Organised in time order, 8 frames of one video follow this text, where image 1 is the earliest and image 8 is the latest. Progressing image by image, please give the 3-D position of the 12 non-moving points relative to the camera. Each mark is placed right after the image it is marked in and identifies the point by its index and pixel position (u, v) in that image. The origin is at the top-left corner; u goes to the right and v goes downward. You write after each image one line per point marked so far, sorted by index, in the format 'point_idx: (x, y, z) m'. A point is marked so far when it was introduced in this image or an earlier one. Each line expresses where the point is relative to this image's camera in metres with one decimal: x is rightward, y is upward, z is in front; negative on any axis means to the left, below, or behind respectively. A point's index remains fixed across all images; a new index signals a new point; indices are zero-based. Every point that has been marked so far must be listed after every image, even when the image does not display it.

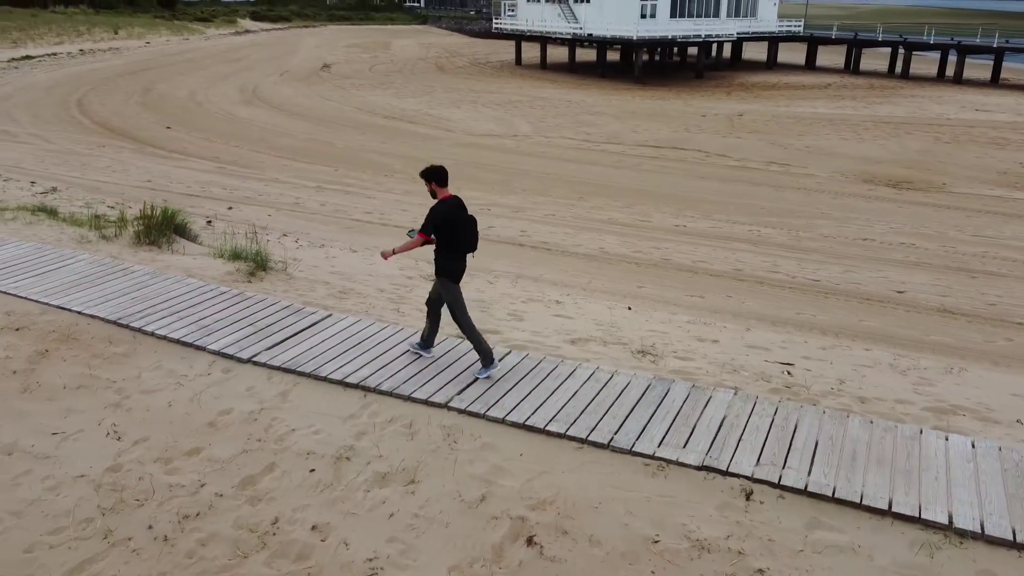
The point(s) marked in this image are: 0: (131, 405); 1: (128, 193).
0: (-2.3, -0.7, +4.9) m
1: (-6.1, +1.5, +12.7) m
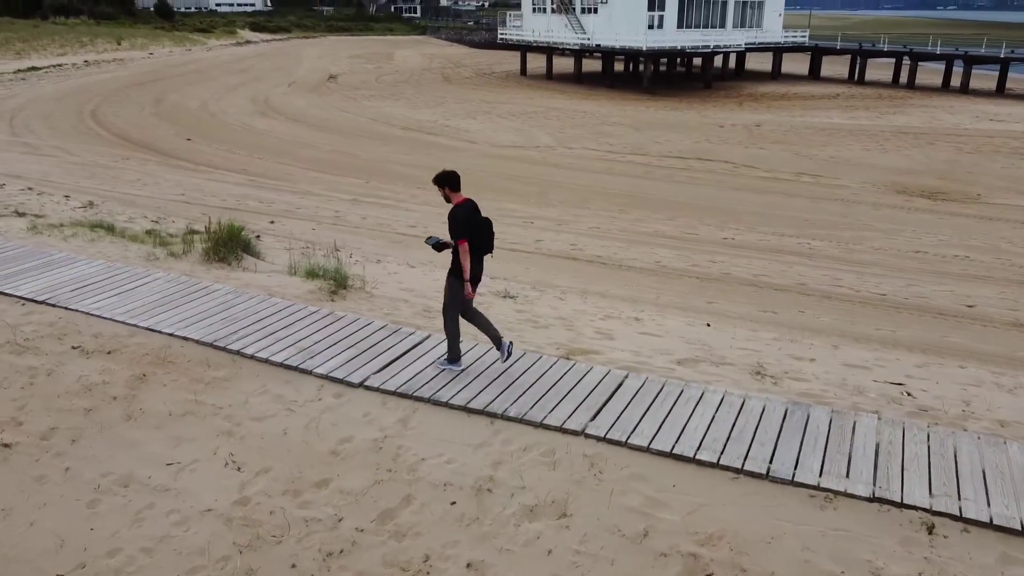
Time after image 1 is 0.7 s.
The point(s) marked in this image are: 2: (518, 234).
0: (-1.6, -0.9, +4.7) m
1: (-5.4, +1.3, +12.5) m
2: (+0.1, +0.8, +12.0) m
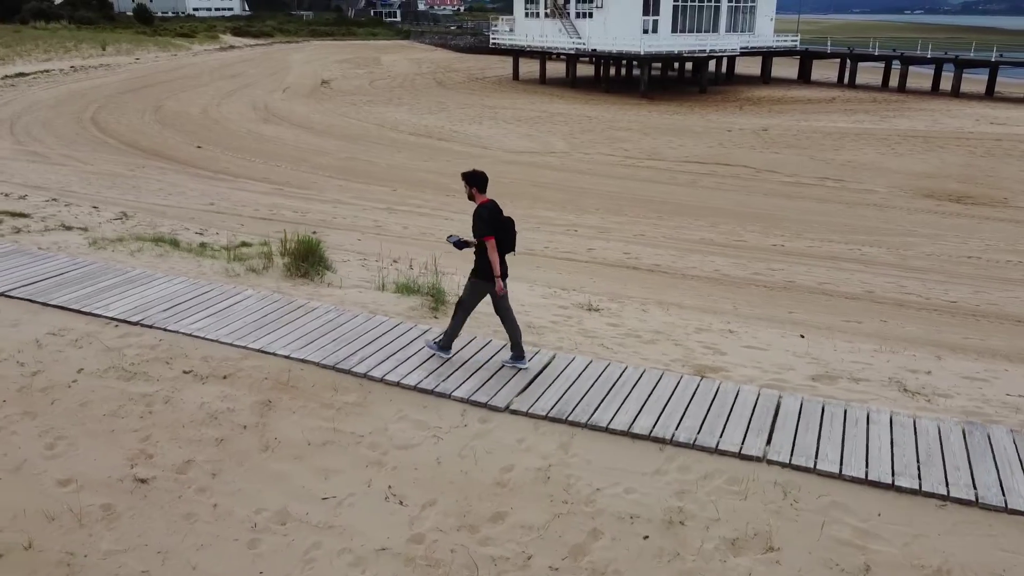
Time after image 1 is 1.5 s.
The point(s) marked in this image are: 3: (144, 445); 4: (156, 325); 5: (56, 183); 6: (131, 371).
0: (-0.6, -1.0, +4.4) m
1: (-4.7, +1.1, +12.1) m
2: (+0.8, +0.7, +11.7) m
3: (-2.1, -0.9, +4.6) m
4: (-2.6, -0.3, +5.8) m
5: (-8.2, +1.9, +14.5) m
6: (-2.5, -0.5, +5.3) m
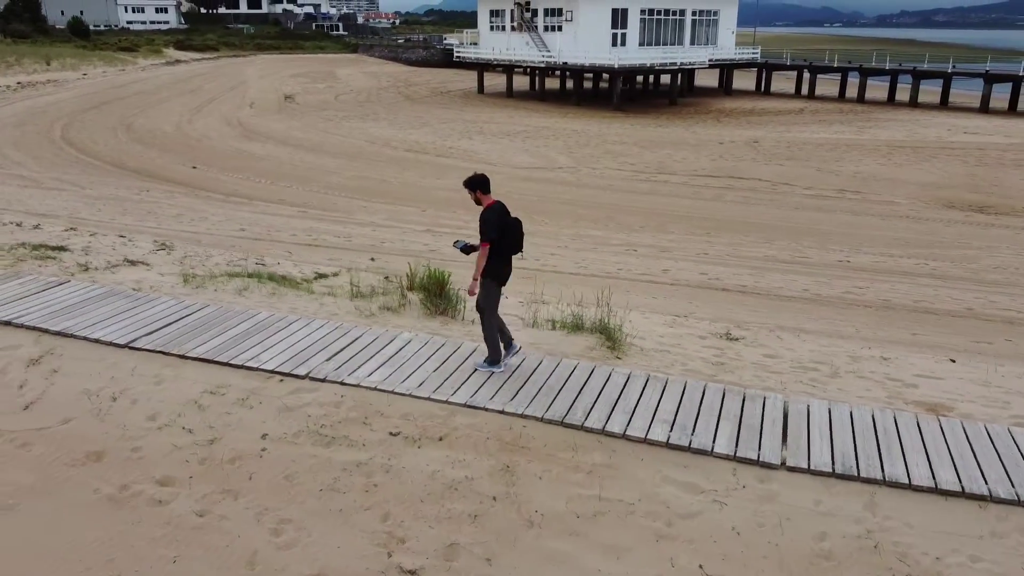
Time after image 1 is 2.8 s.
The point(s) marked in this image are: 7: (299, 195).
0: (+0.9, -1.2, +3.9) m
1: (-3.8, +0.6, +11.3) m
2: (+1.7, +0.4, +11.3) m
3: (-0.6, -1.2, +4.0) m
4: (-1.2, -0.6, +5.1) m
5: (-7.5, +1.3, +13.4) m
6: (-1.1, -0.8, +4.6) m
7: (-4.2, +1.8, +15.8) m
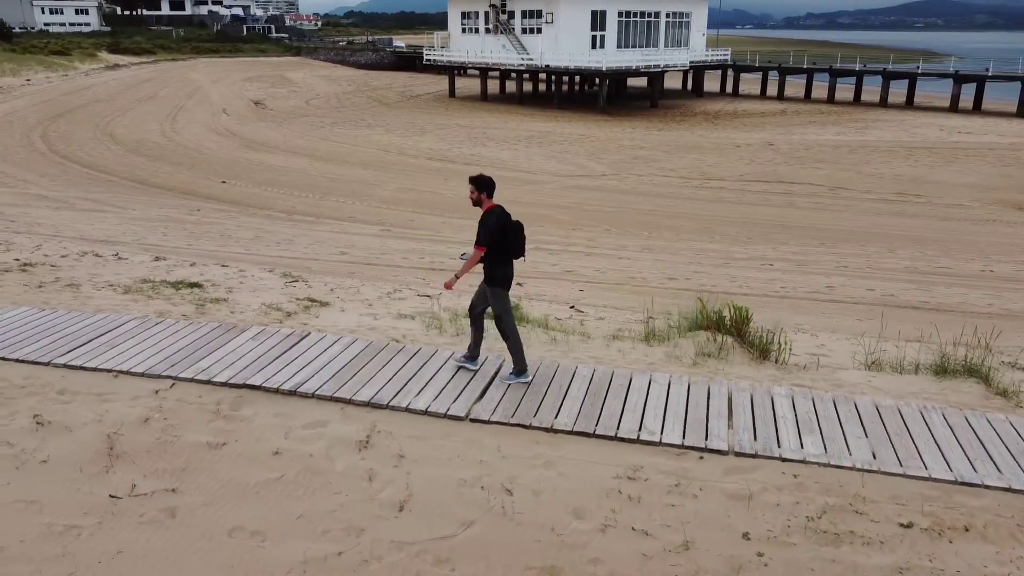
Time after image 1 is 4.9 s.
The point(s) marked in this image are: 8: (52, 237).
0: (+3.5, -1.4, +3.2) m
1: (-1.9, +0.2, +10.2) m
2: (+3.6, +0.1, +10.7) m
3: (+2.0, -1.5, +3.2) m
4: (+1.3, -0.9, +4.3) m
5: (-5.8, +0.8, +12.0) m
6: (+1.5, -1.1, +3.8) m
7: (-2.7, +1.4, +14.7) m
8: (-6.6, +0.7, +11.6) m
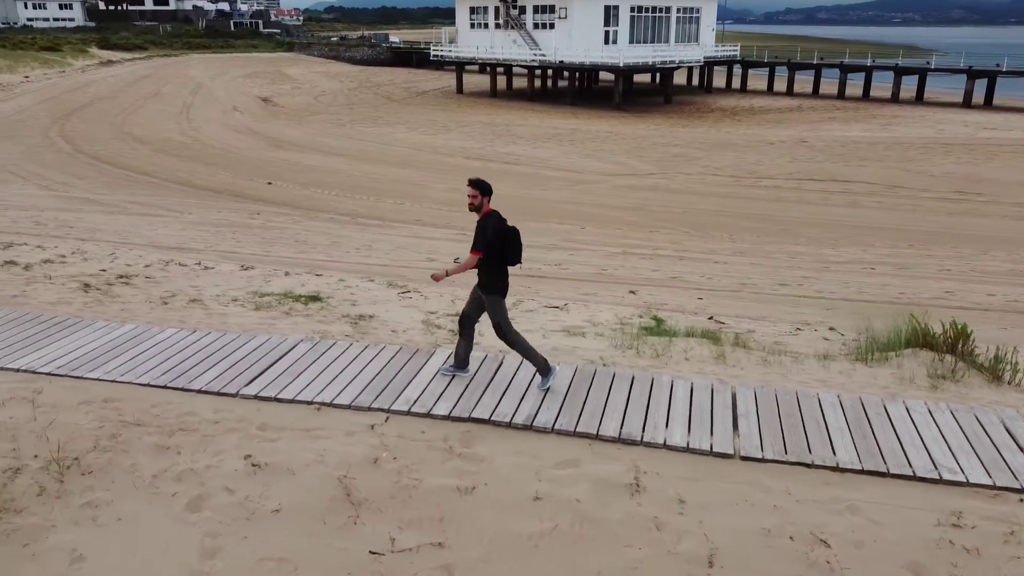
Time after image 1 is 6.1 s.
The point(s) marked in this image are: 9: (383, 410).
0: (+4.9, -1.6, +2.9) m
1: (-0.6, +0.1, +9.7) m
2: (+4.9, +0.1, +10.4) m
3: (+3.5, -1.6, +2.8) m
4: (+2.8, -1.0, +3.9) m
5: (-4.5, +0.7, +11.4) m
6: (+2.9, -1.3, +3.4) m
7: (-1.5, +1.3, +14.2) m
8: (-5.3, +0.6, +11.0) m
9: (-0.7, -0.7, +4.7) m
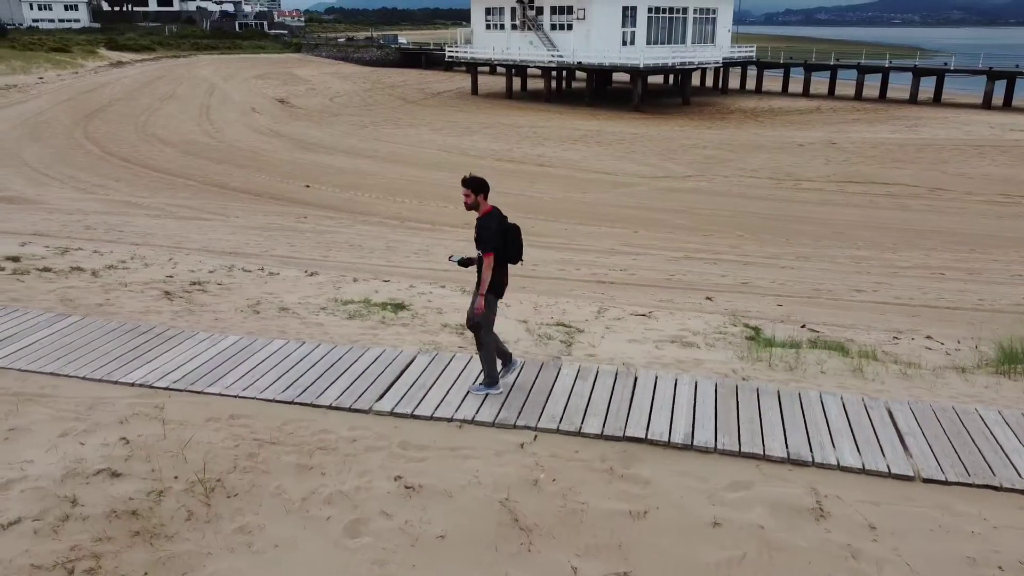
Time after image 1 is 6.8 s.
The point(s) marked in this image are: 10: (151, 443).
0: (+5.8, -1.6, +2.7) m
1: (+0.3, 0.0, +9.5) m
2: (+5.8, 0.0, +10.2) m
3: (+4.3, -1.6, +2.6) m
4: (+3.6, -1.1, +3.7) m
5: (-3.7, +0.6, +11.2) m
6: (+3.8, -1.3, +3.2) m
7: (-0.7, +1.2, +14.0) m
8: (-4.5, +0.5, +10.8) m
9: (+0.1, -0.8, +4.5) m
10: (-2.0, -0.9, +4.4) m
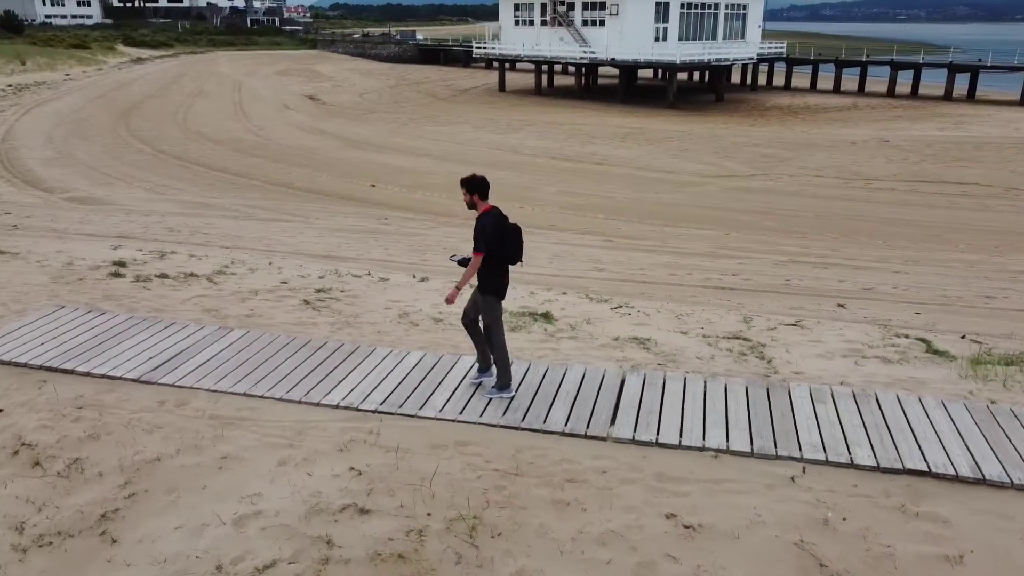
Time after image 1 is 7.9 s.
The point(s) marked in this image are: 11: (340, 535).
0: (+7.1, -1.7, +2.3) m
1: (+1.6, 0.0, +9.2) m
2: (+7.1, -0.1, +9.8) m
3: (+5.6, -1.8, +2.2) m
4: (+4.9, -1.2, +3.3) m
5: (-2.3, +0.5, +10.9) m
6: (+5.1, -1.4, +2.8) m
7: (+0.7, +1.2, +13.6) m
8: (-3.1, +0.5, +10.5) m
9: (+1.4, -0.9, +4.1) m
10: (-0.6, -0.9, +4.1) m
11: (-0.8, -1.1, +3.7) m
